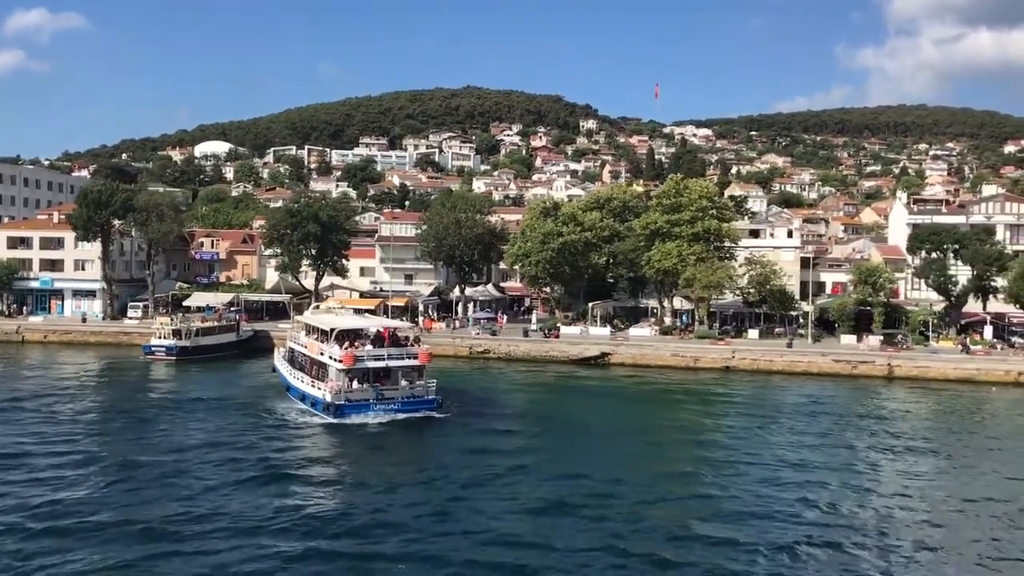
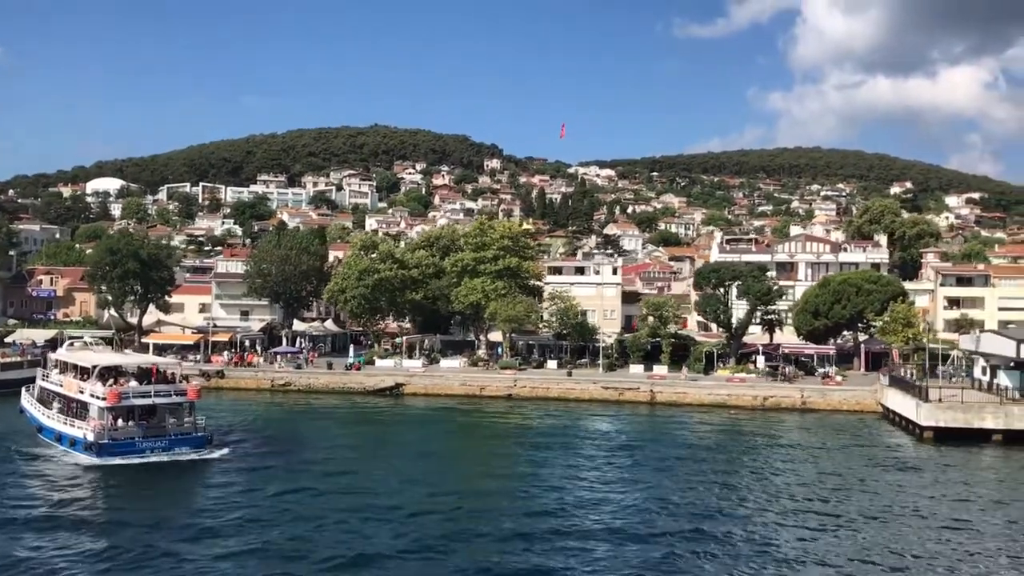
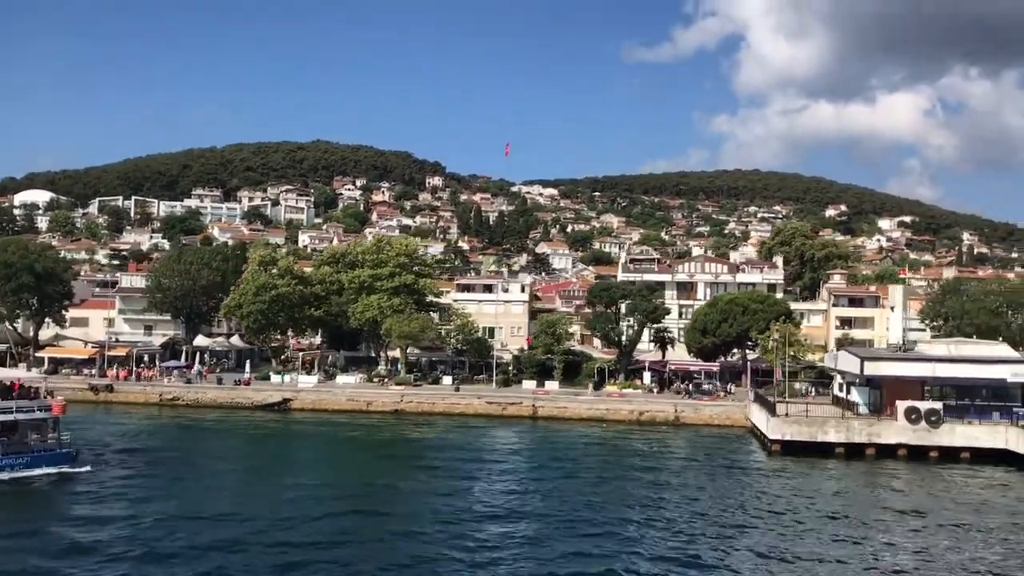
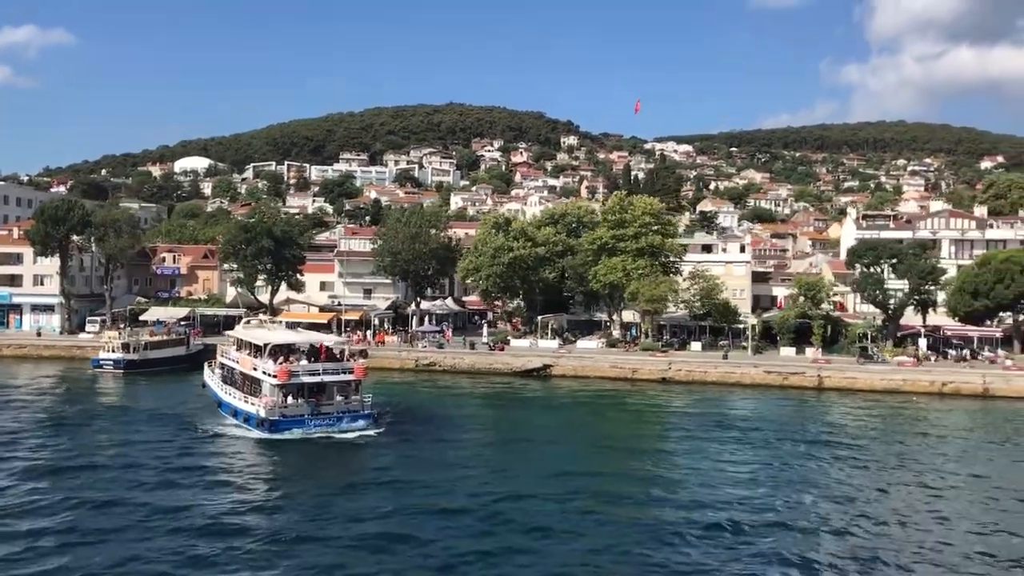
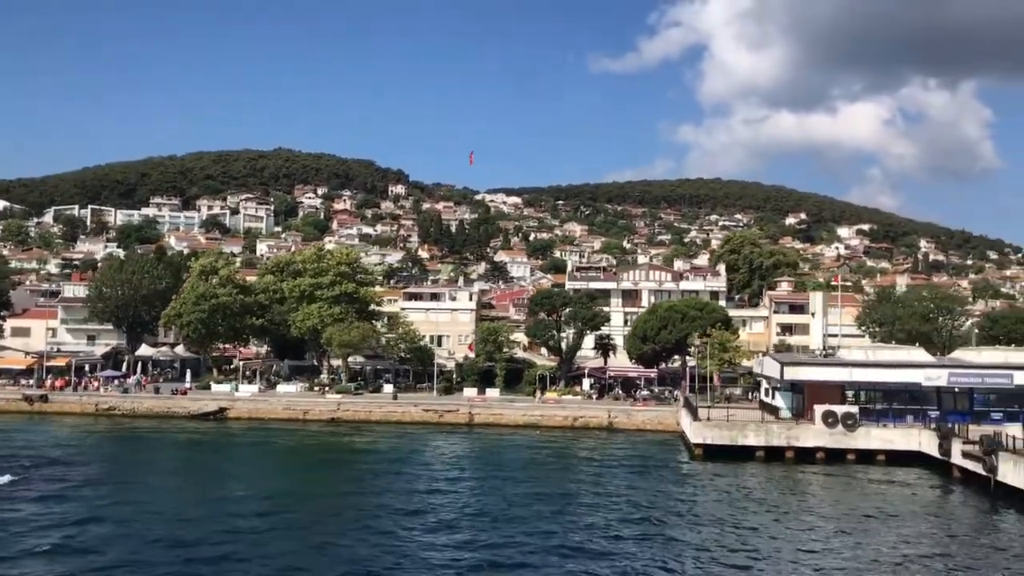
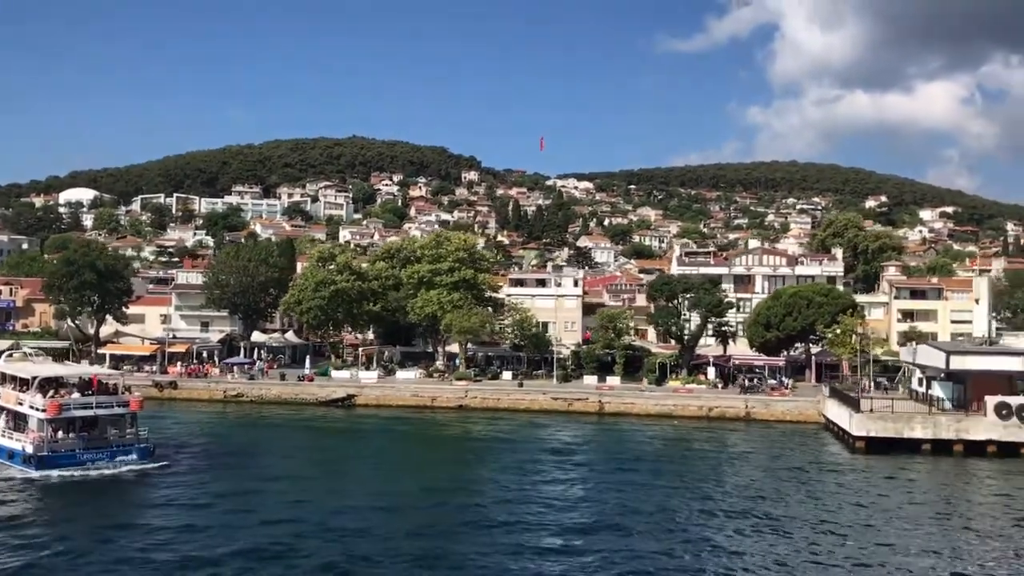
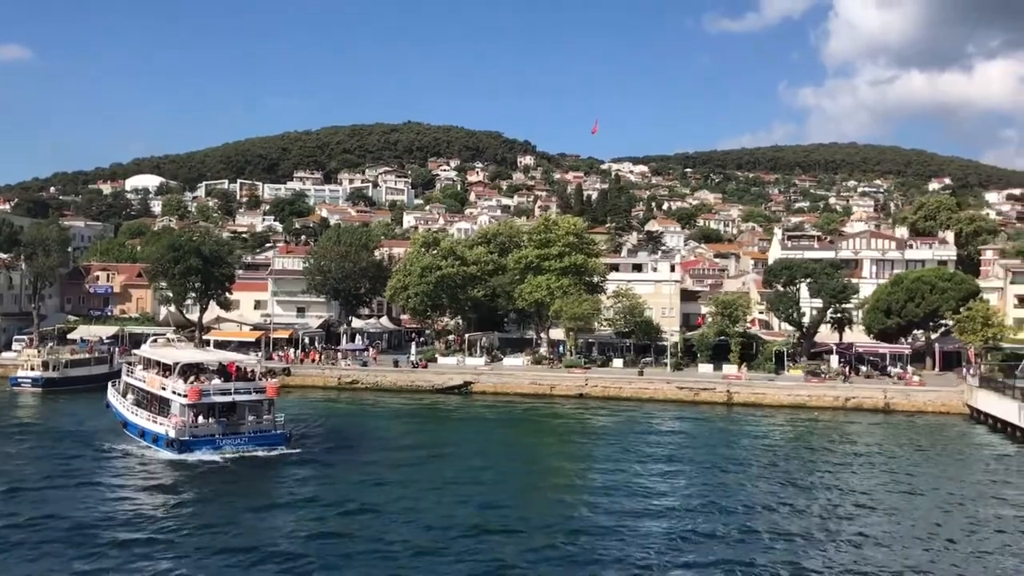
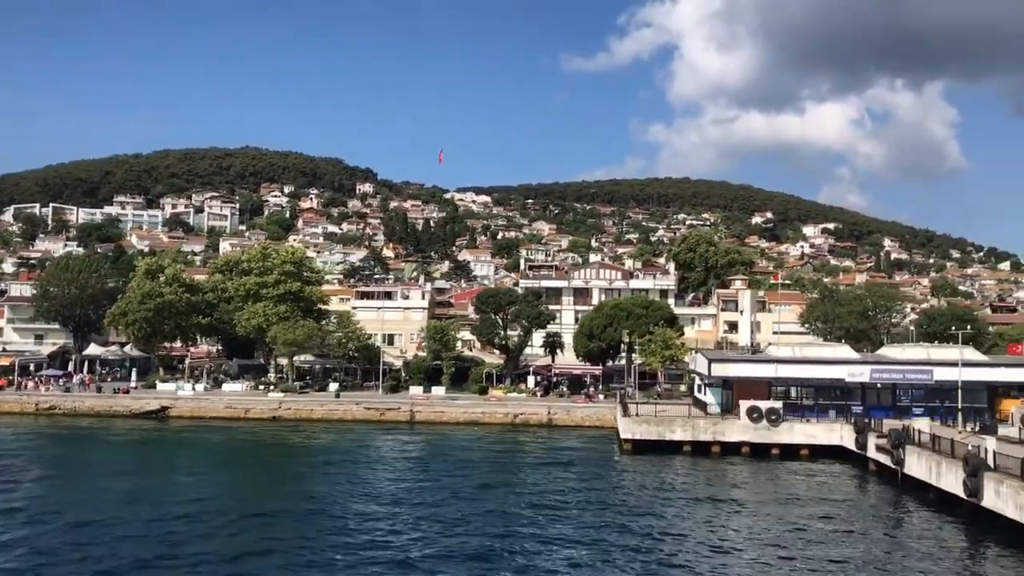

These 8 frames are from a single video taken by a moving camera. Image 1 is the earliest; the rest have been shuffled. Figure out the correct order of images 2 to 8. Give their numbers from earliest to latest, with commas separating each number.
4, 7, 2, 6, 3, 5, 8
